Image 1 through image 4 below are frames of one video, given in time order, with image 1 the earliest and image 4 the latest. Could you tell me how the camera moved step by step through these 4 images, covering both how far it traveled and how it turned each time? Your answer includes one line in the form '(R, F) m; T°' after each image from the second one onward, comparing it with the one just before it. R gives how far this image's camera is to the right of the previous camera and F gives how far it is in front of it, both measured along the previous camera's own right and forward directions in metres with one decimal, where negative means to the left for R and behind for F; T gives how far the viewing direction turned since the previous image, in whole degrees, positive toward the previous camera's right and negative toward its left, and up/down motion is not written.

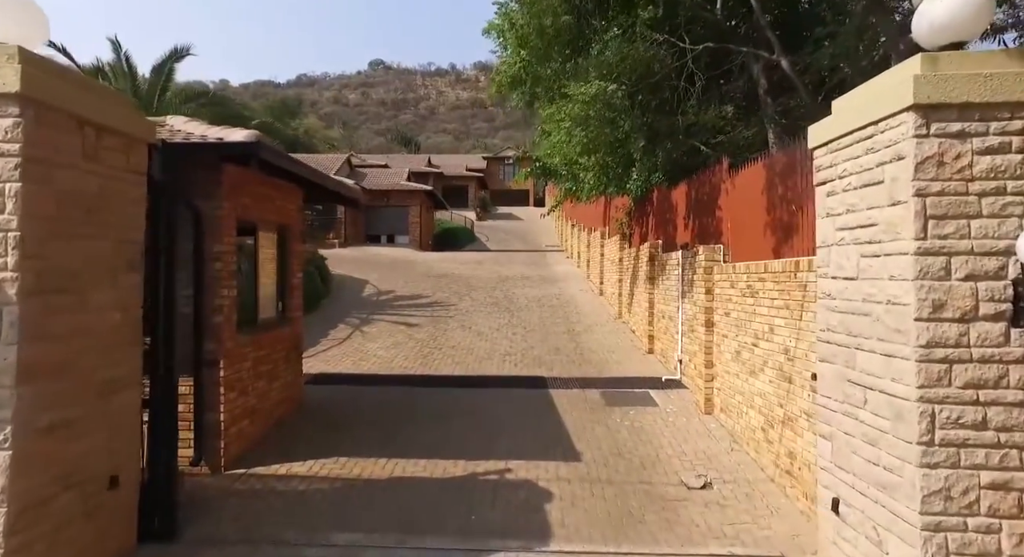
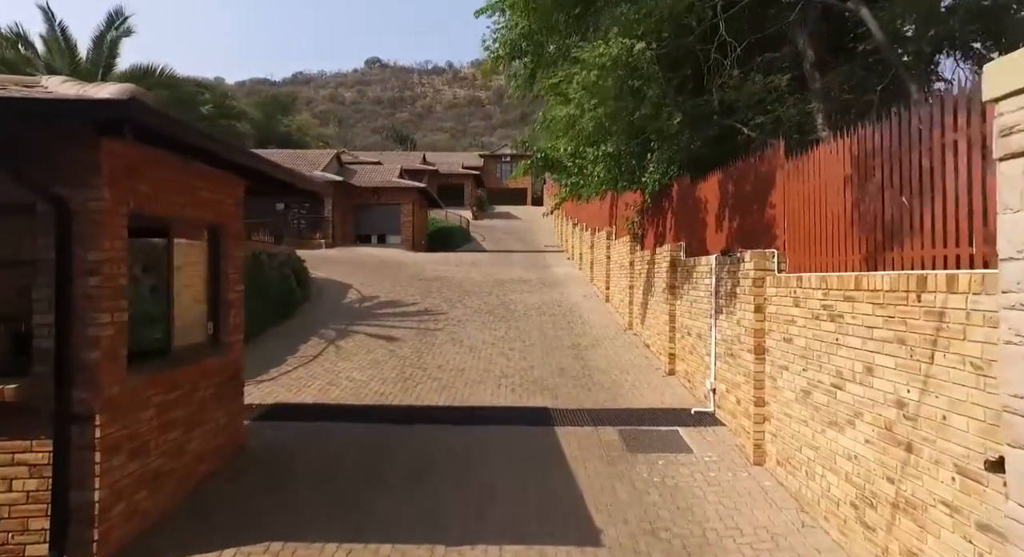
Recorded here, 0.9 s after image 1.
(0.0, +1.6) m; 0°
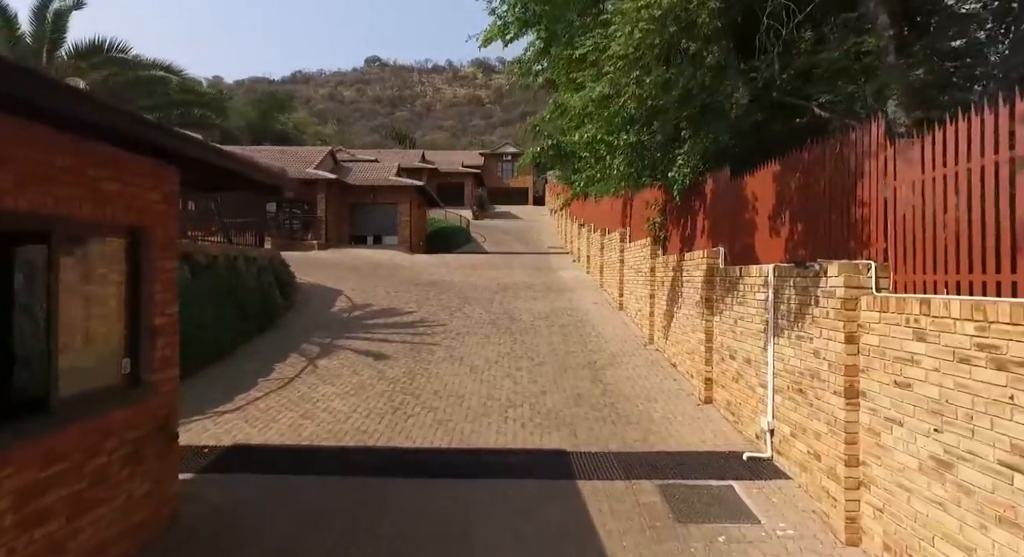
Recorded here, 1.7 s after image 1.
(-0.1, +1.4) m; 0°
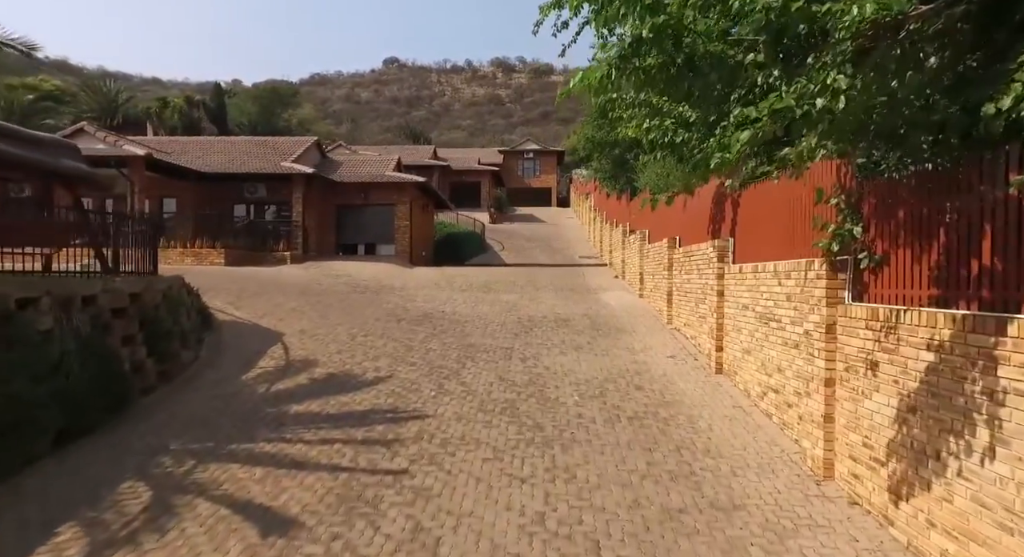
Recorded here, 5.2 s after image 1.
(-0.1, +6.0) m; -2°
